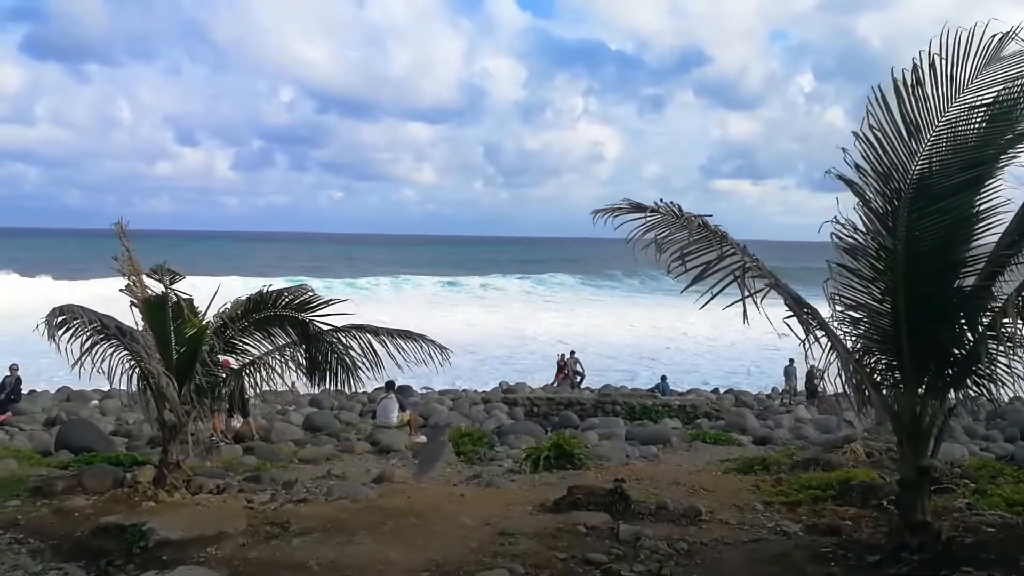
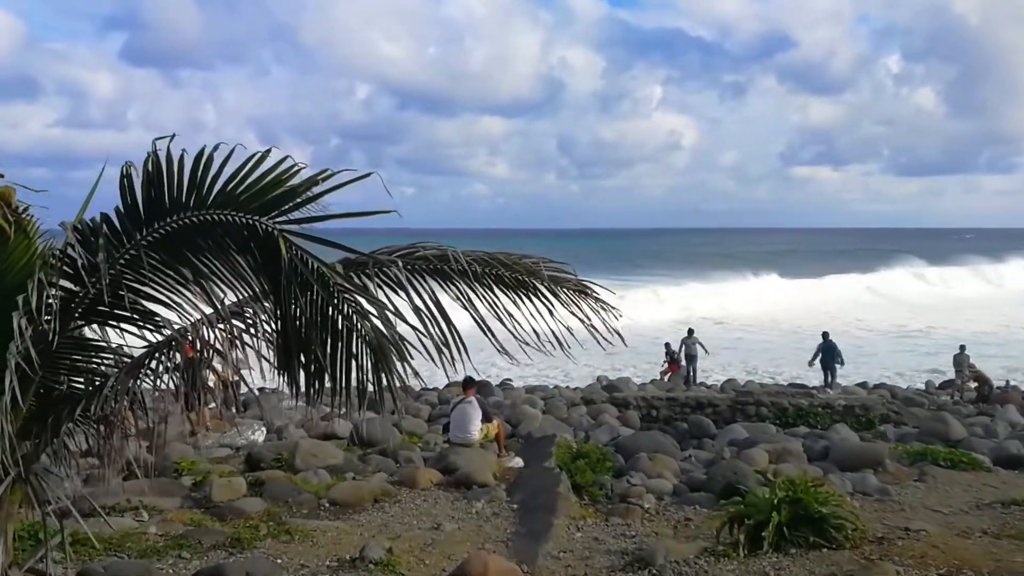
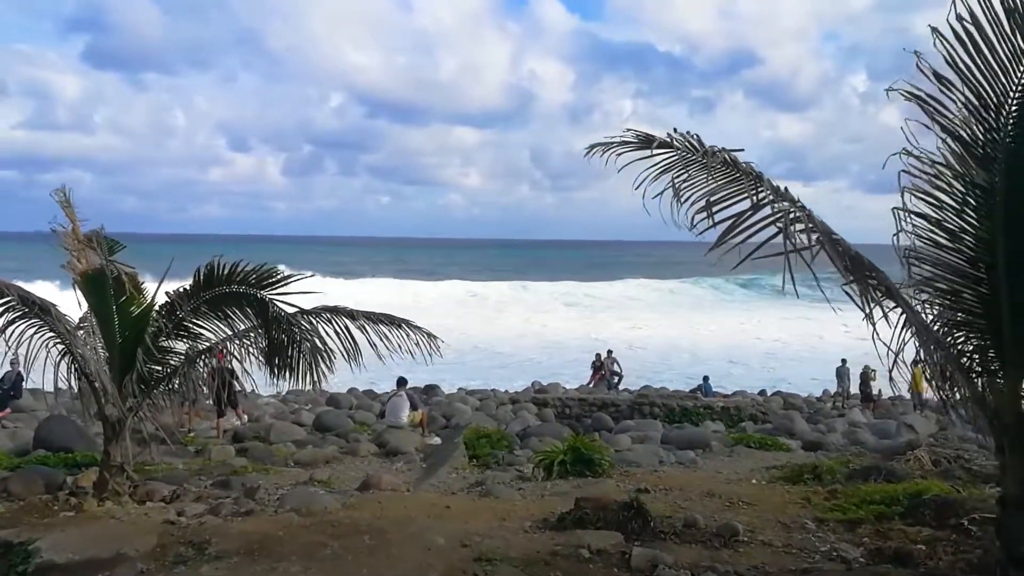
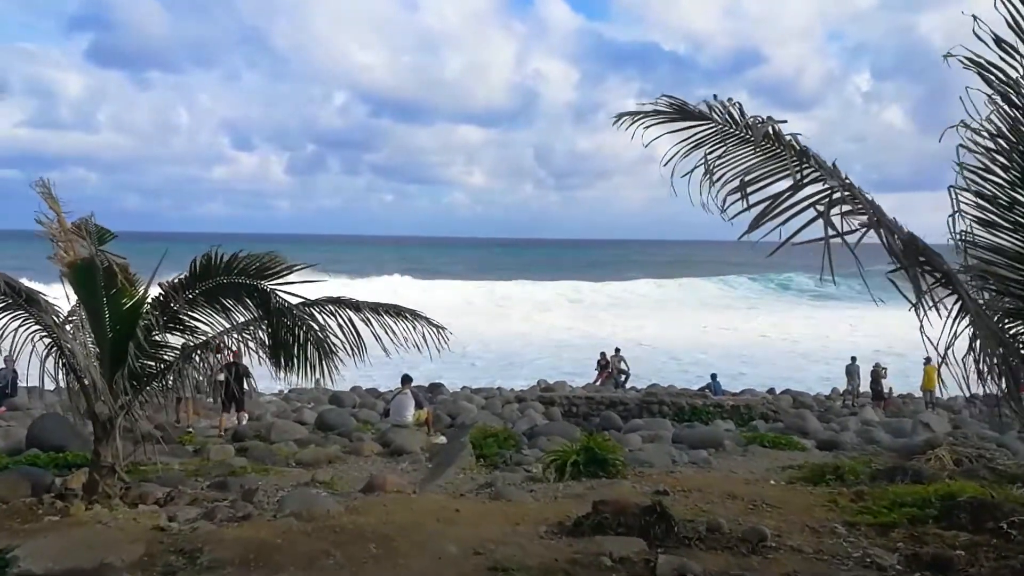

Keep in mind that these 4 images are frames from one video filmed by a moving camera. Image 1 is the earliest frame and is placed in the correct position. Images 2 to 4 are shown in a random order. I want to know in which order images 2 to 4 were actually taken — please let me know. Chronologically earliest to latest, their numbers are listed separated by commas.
3, 4, 2
